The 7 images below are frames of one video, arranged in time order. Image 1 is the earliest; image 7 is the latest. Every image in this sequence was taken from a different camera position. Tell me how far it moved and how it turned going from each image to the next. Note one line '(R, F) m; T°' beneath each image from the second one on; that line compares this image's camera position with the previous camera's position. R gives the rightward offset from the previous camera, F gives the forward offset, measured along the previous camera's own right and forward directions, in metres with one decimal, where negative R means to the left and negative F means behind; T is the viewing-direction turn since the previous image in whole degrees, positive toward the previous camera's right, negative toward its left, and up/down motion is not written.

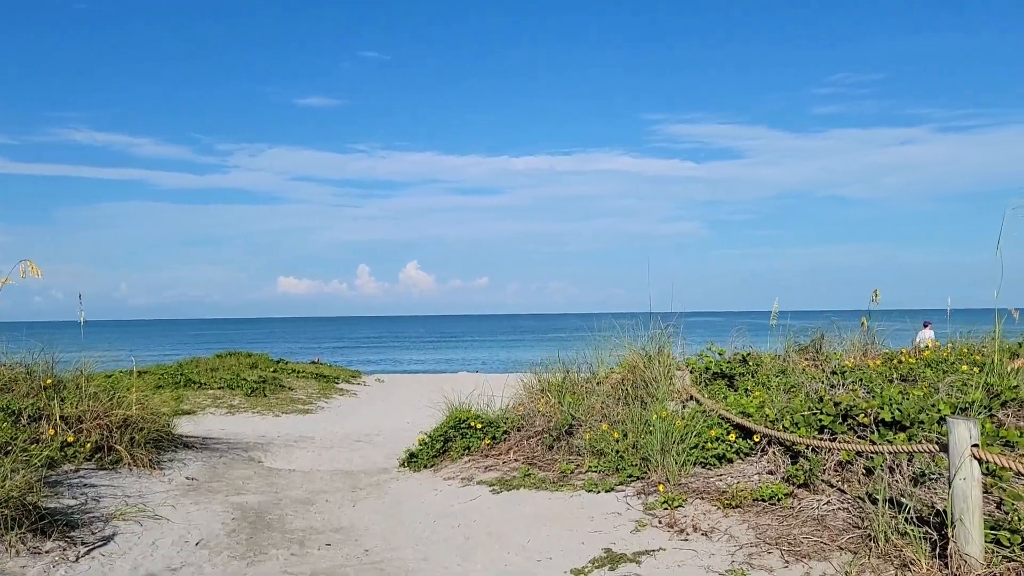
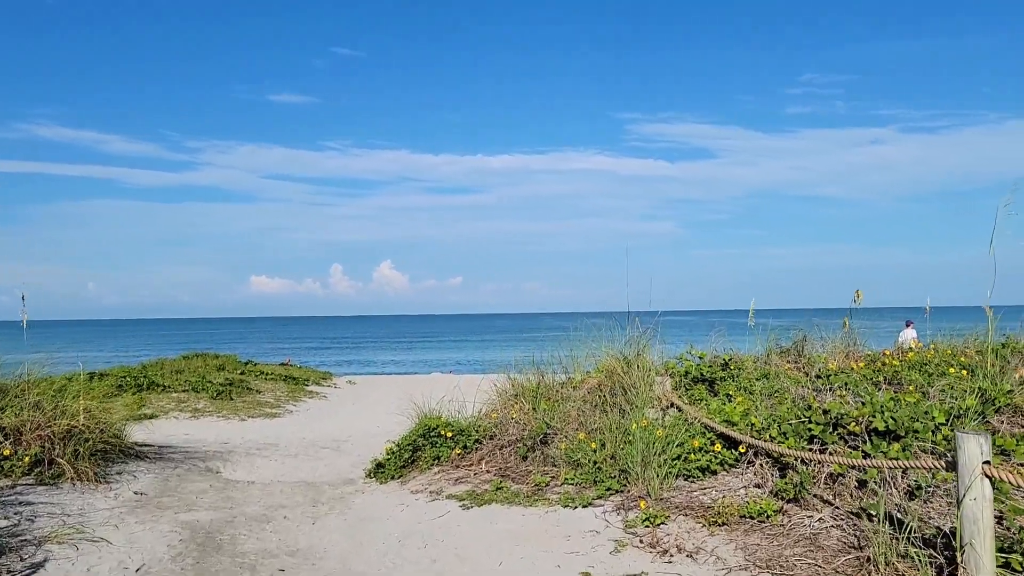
(0.0, +0.4) m; +2°
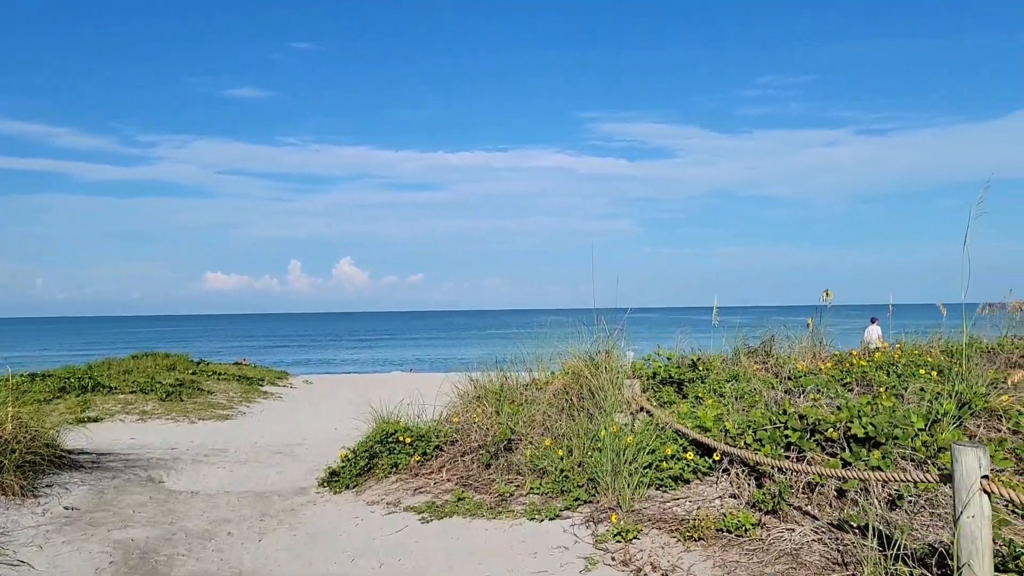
(0.0, +0.3) m; +3°
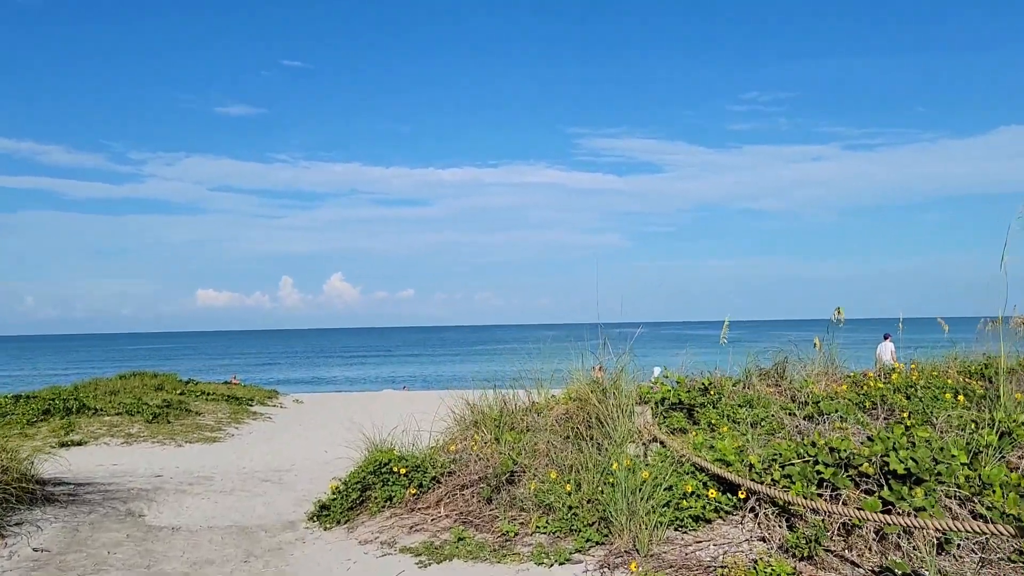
(-0.1, +0.4) m; +1°
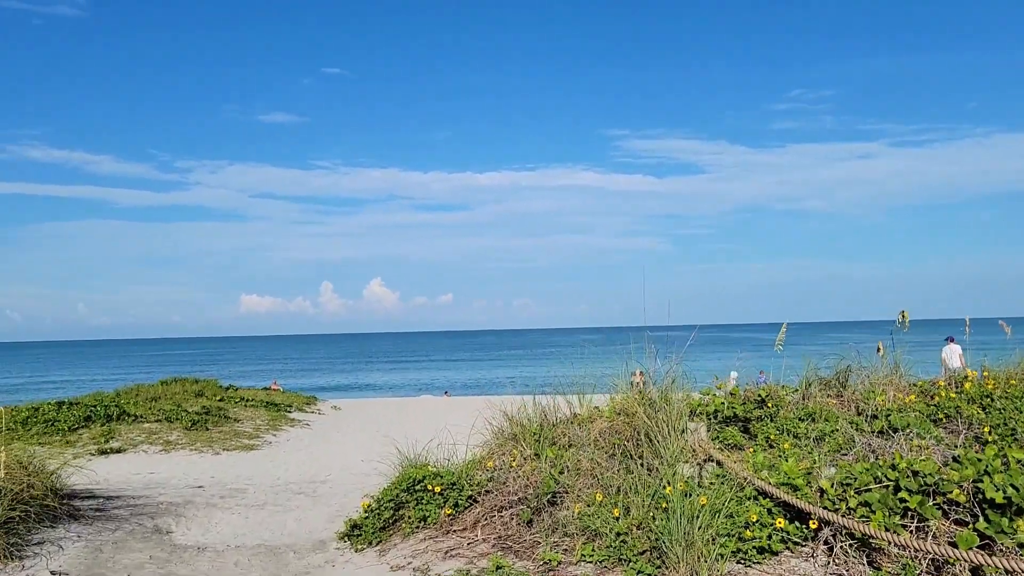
(0.0, +0.4) m; -3°
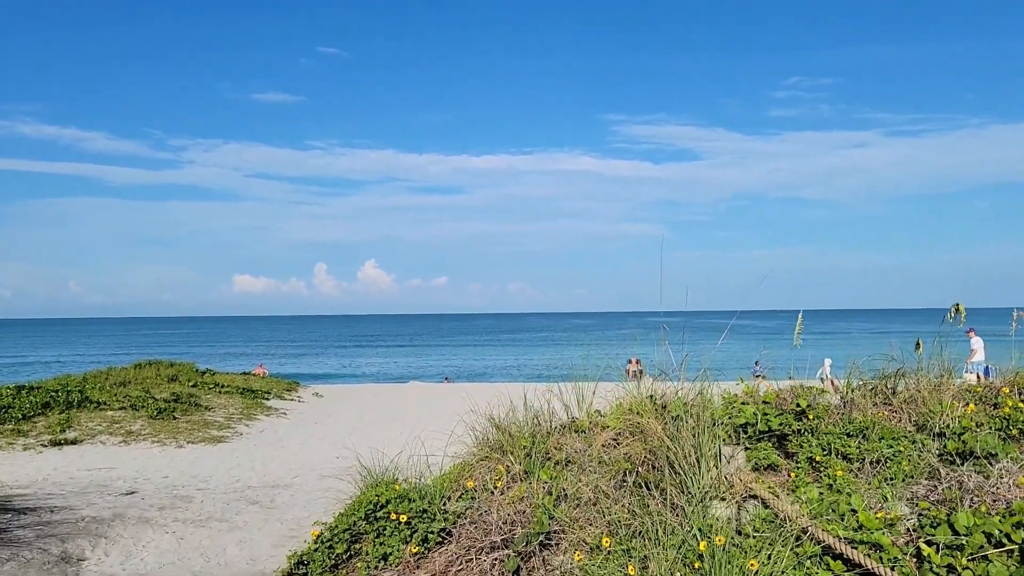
(+0.1, +1.2) m; 0°
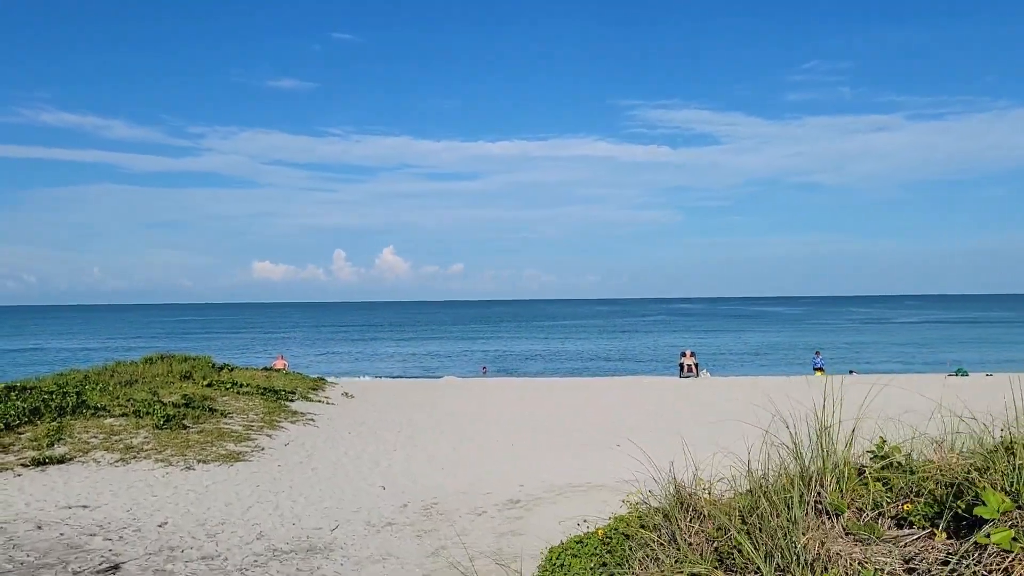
(-1.0, +2.8) m; -1°
